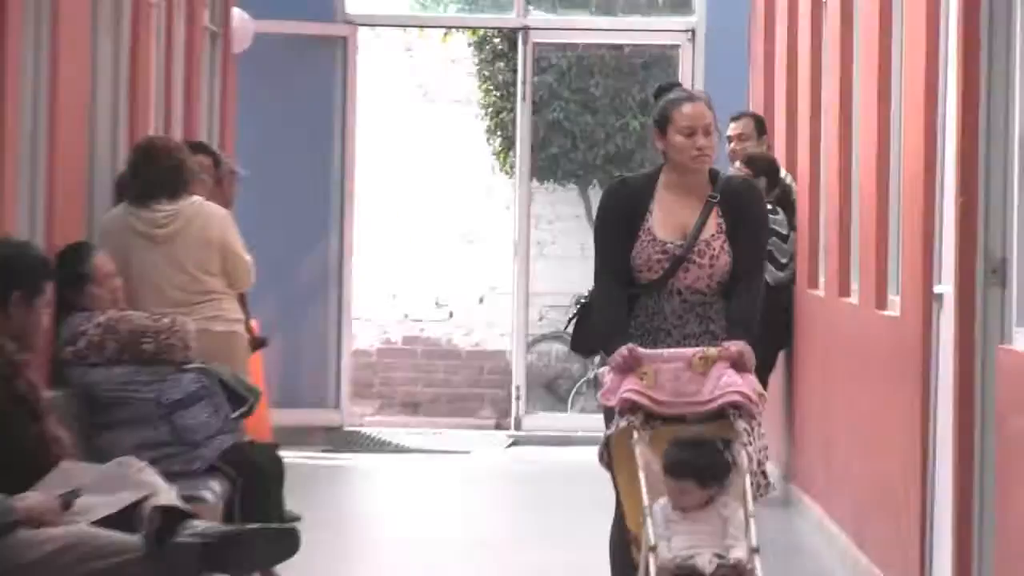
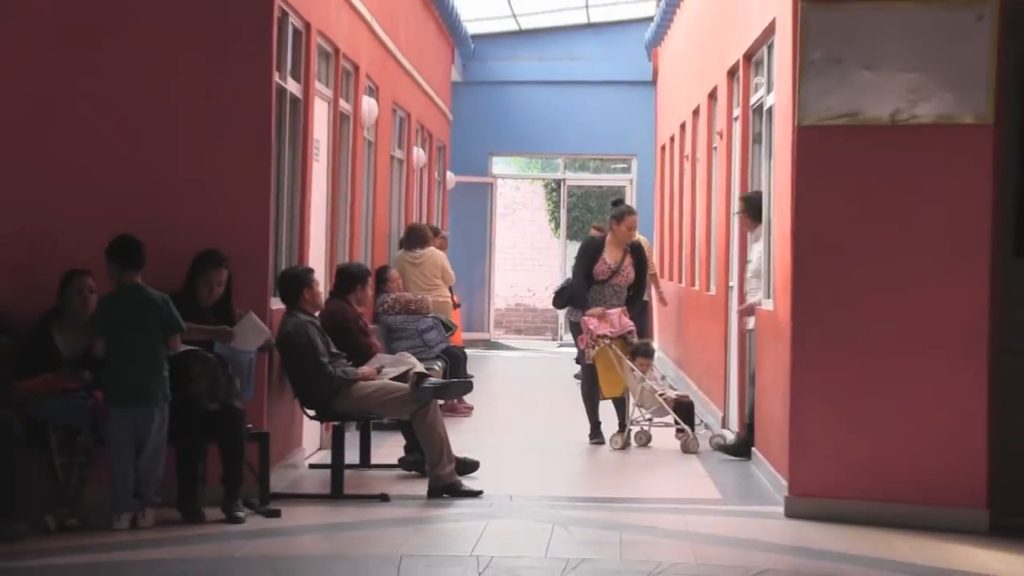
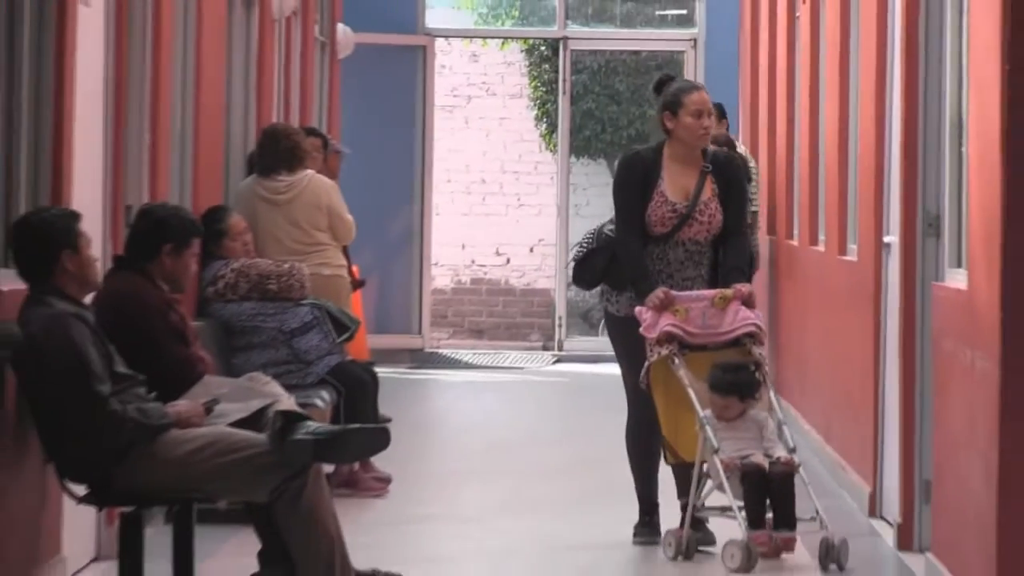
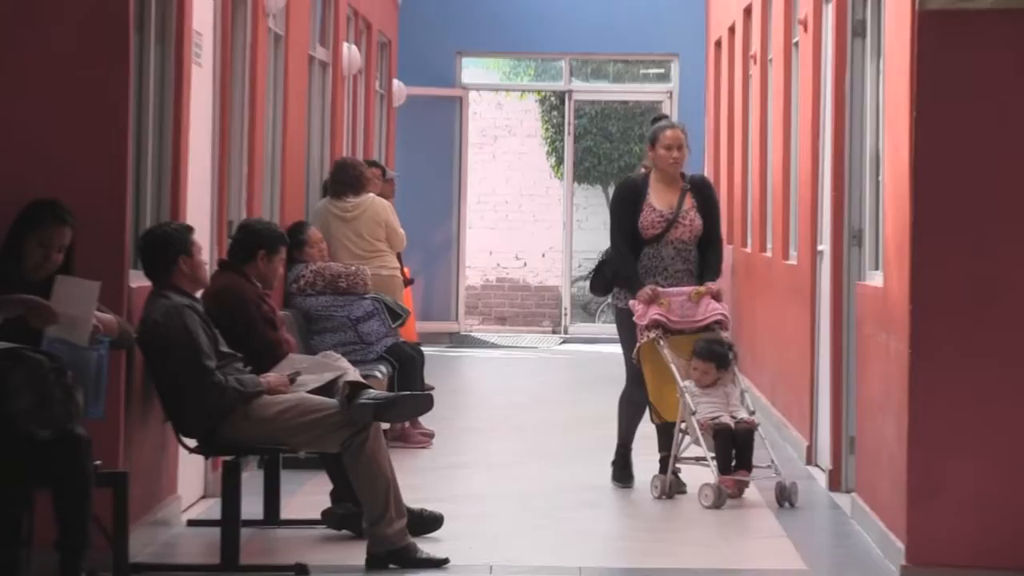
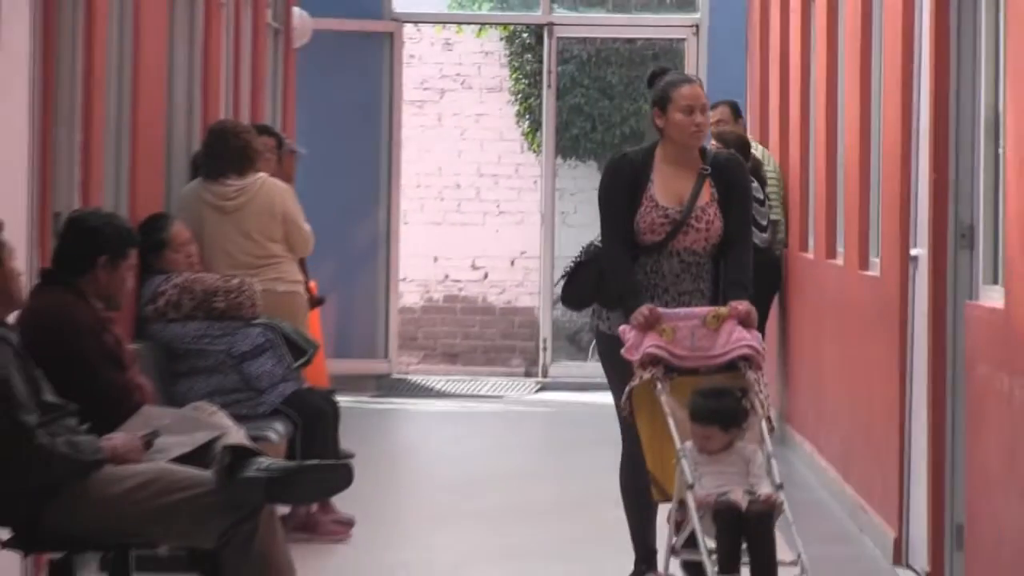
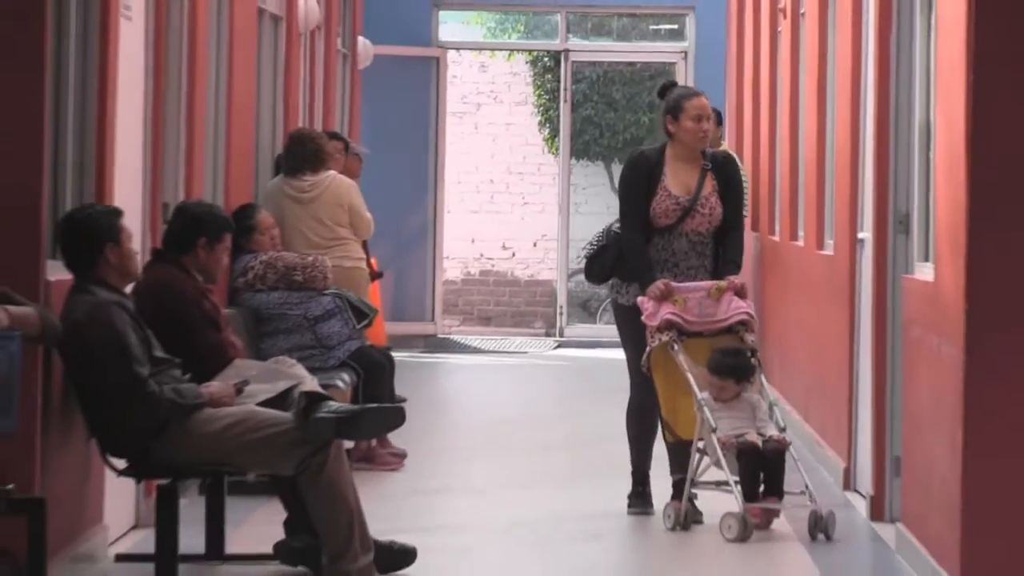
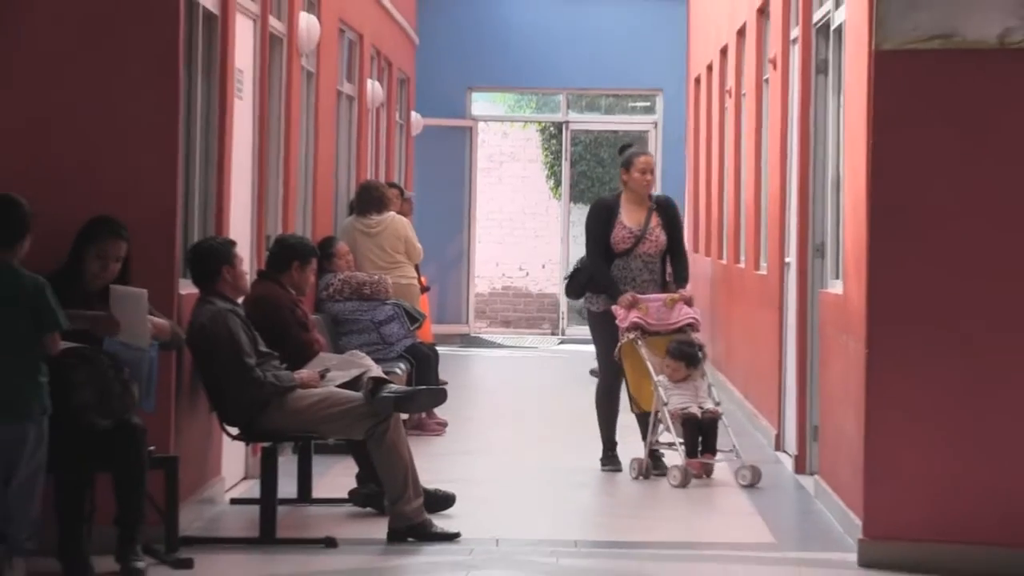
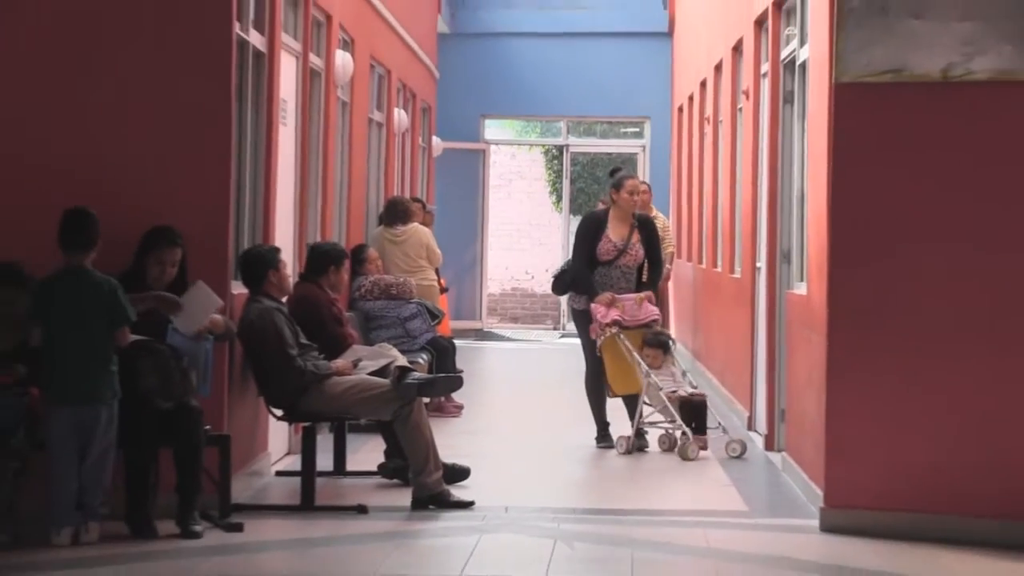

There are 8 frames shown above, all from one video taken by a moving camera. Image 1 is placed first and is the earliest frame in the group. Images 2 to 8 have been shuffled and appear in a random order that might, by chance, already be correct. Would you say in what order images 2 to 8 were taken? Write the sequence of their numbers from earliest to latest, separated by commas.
5, 3, 6, 4, 7, 8, 2
